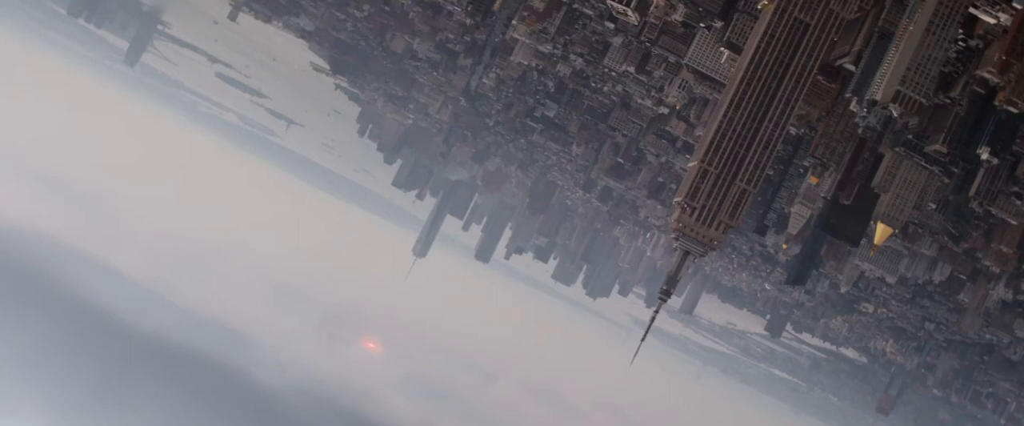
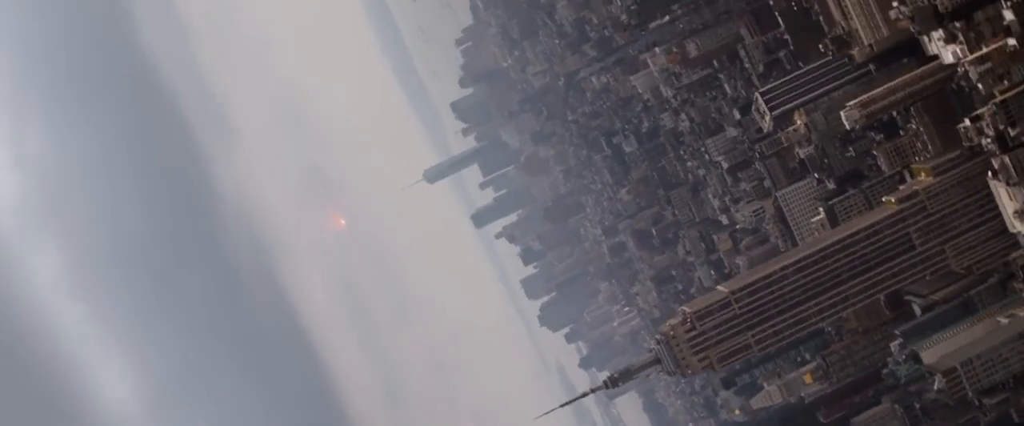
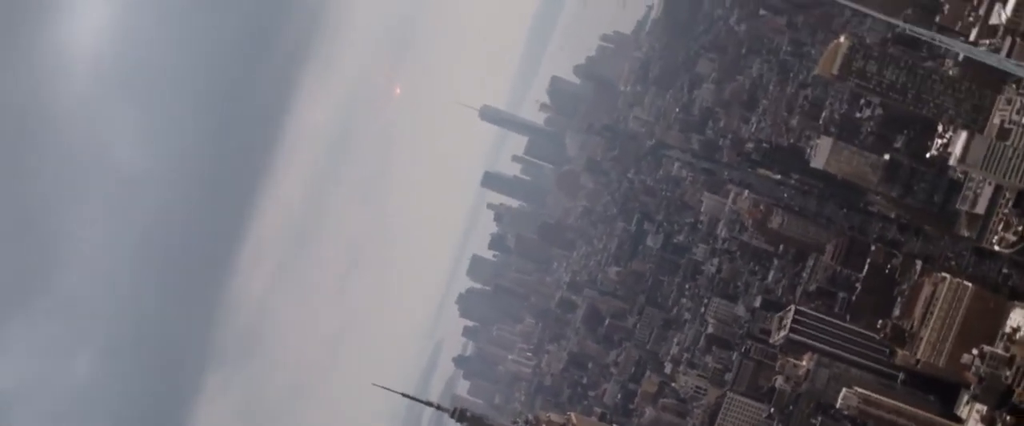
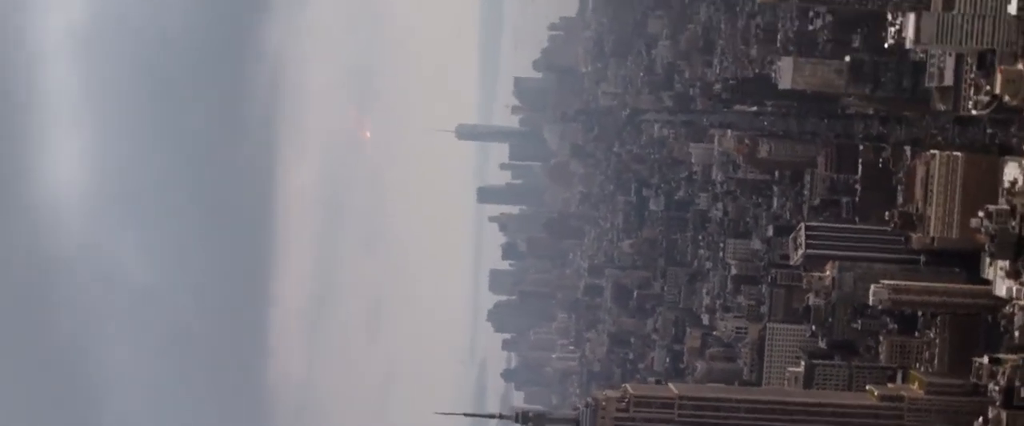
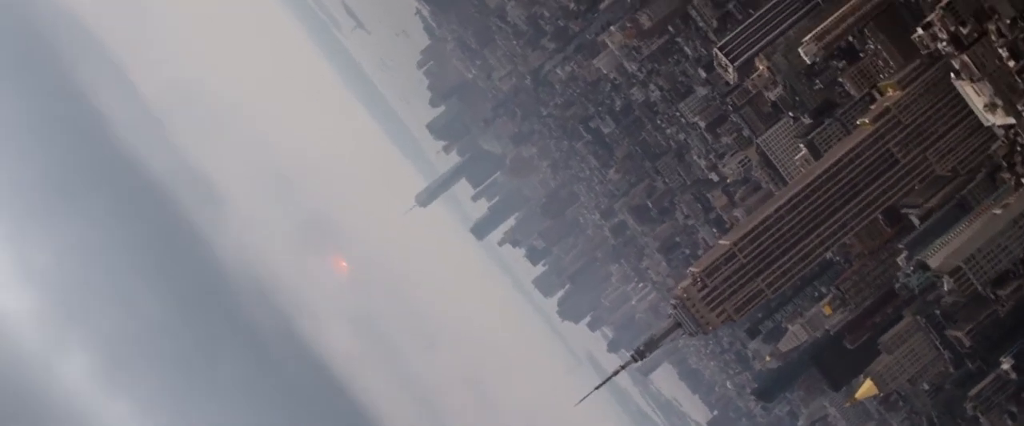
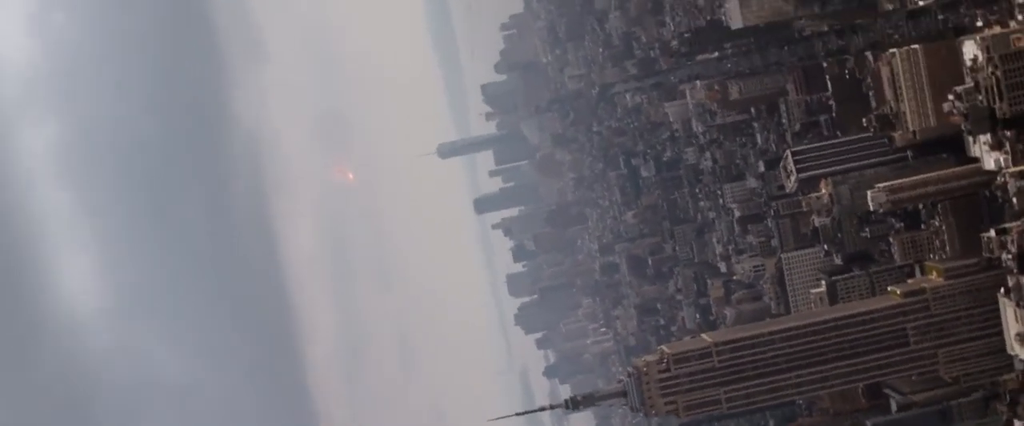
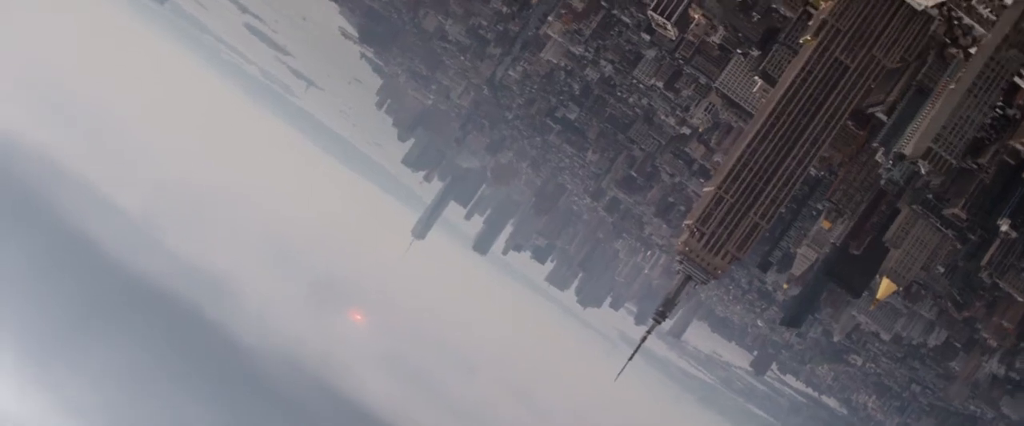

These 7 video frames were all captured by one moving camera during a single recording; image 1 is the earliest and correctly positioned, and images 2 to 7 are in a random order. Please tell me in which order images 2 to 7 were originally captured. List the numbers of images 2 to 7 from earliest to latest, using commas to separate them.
7, 5, 2, 6, 4, 3
